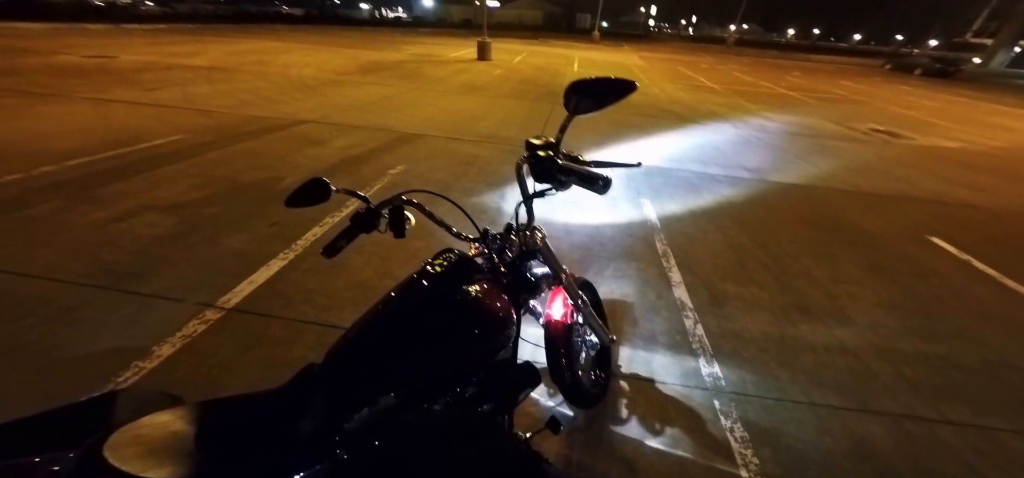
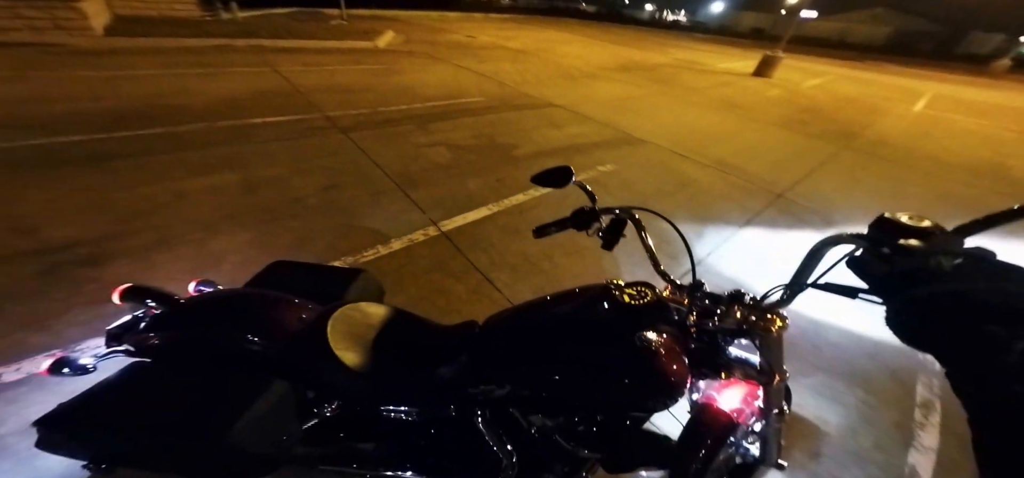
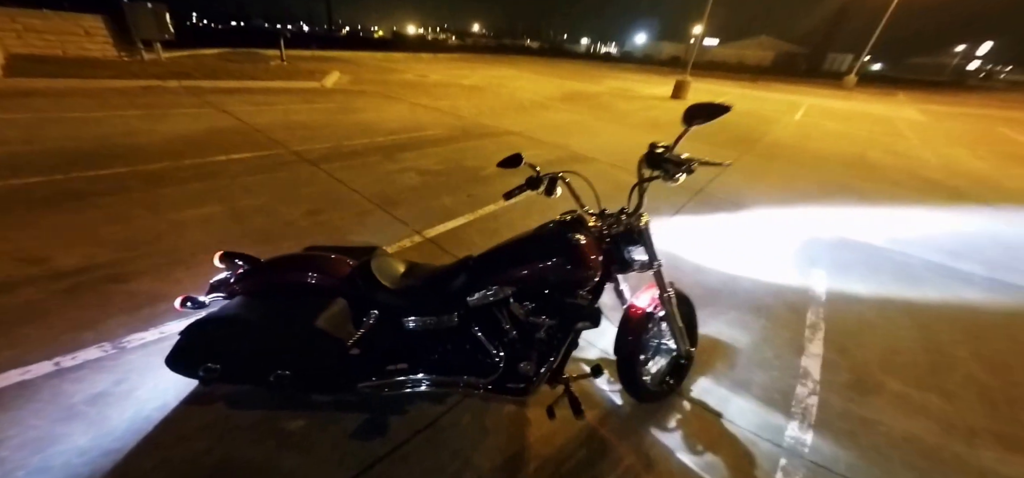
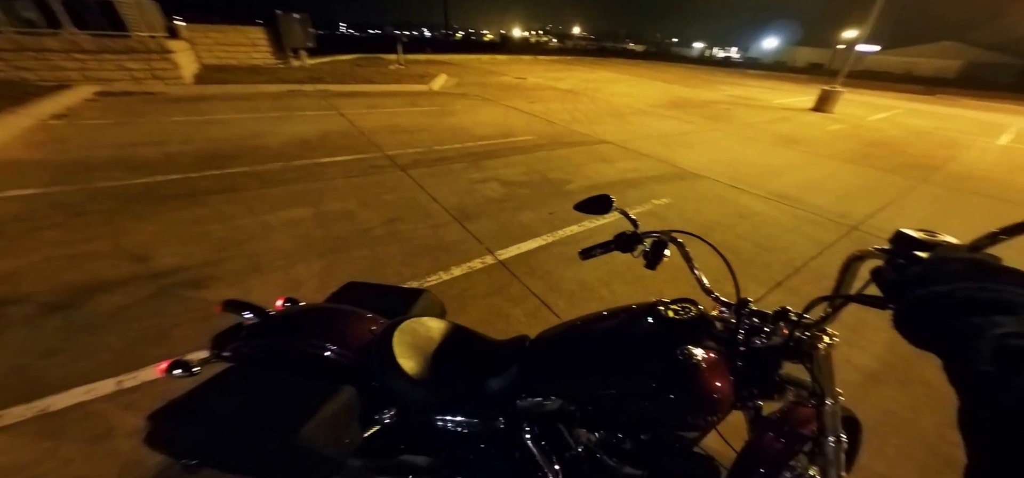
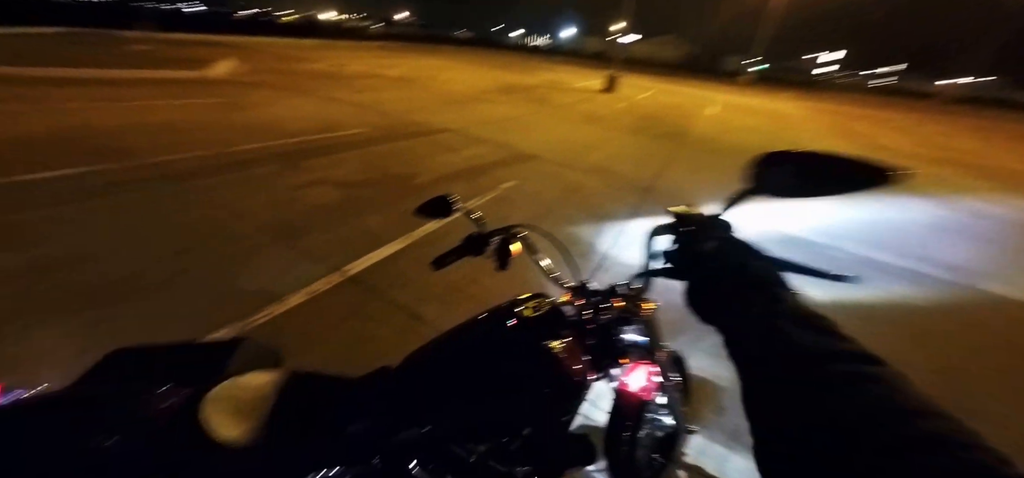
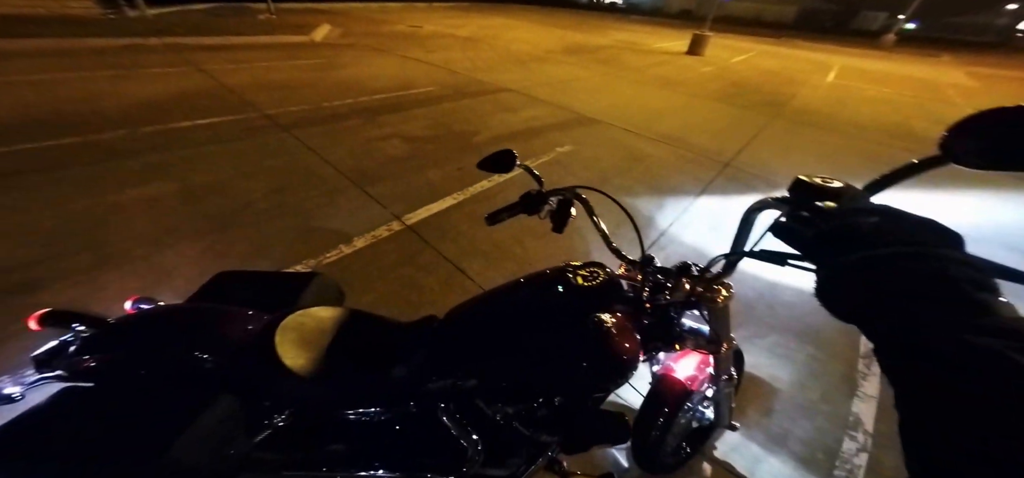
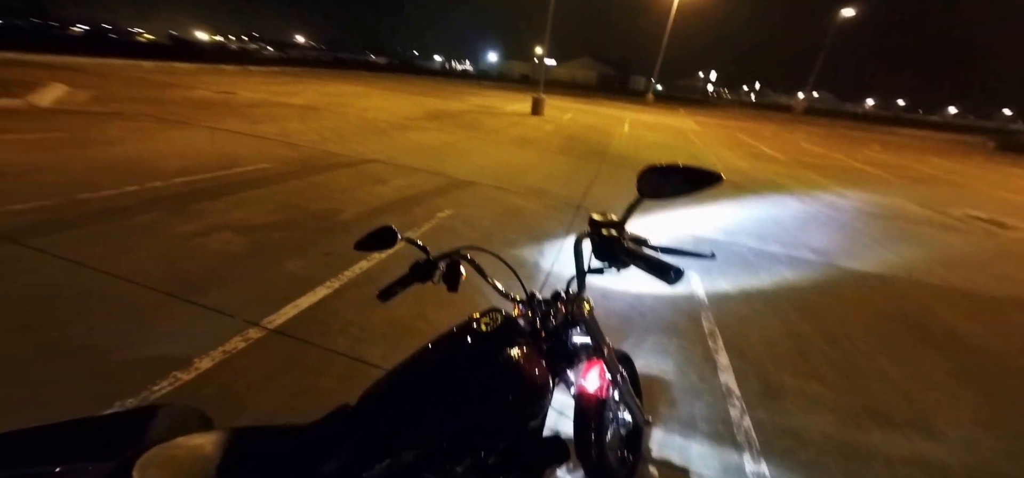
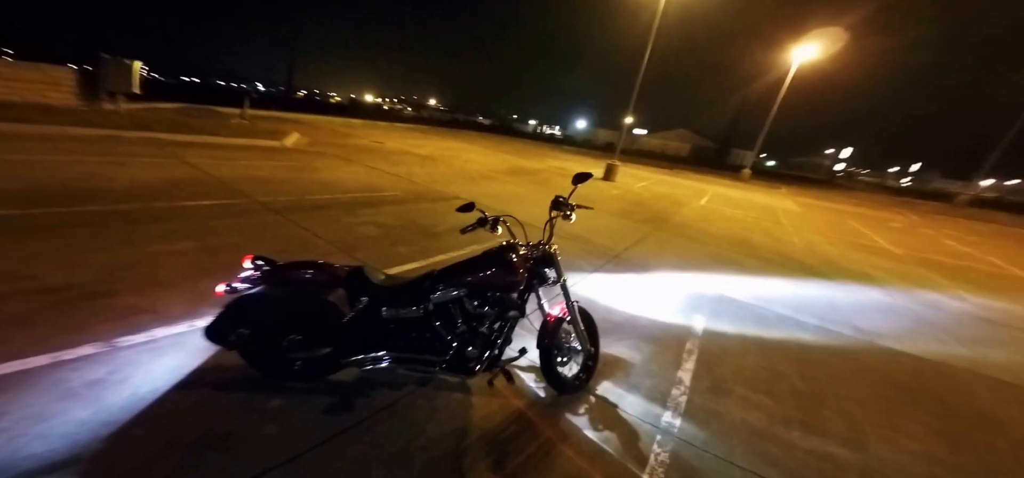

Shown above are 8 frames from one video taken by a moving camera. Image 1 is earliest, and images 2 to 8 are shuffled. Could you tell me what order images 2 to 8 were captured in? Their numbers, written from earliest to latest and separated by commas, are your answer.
7, 5, 6, 2, 4, 3, 8
